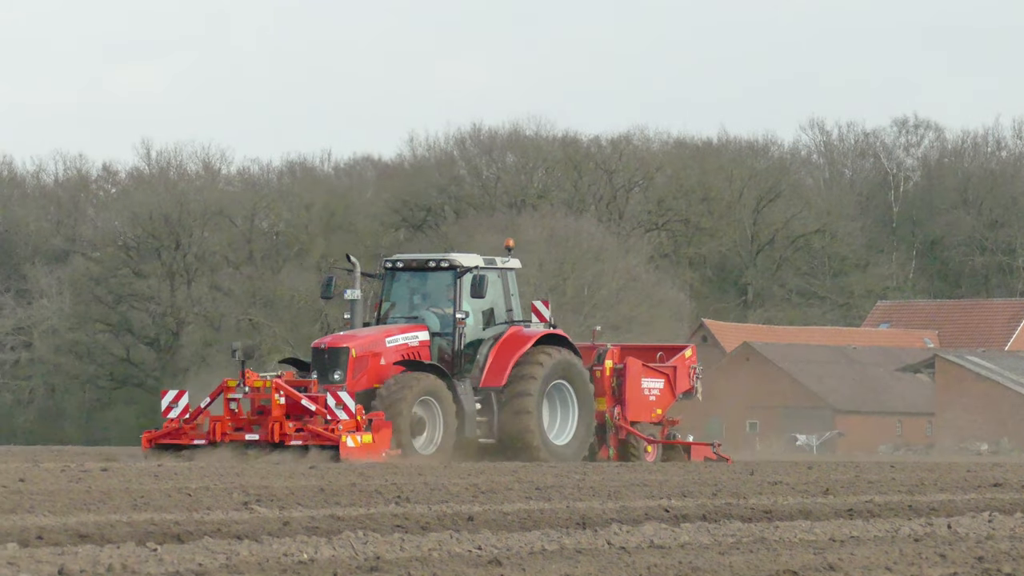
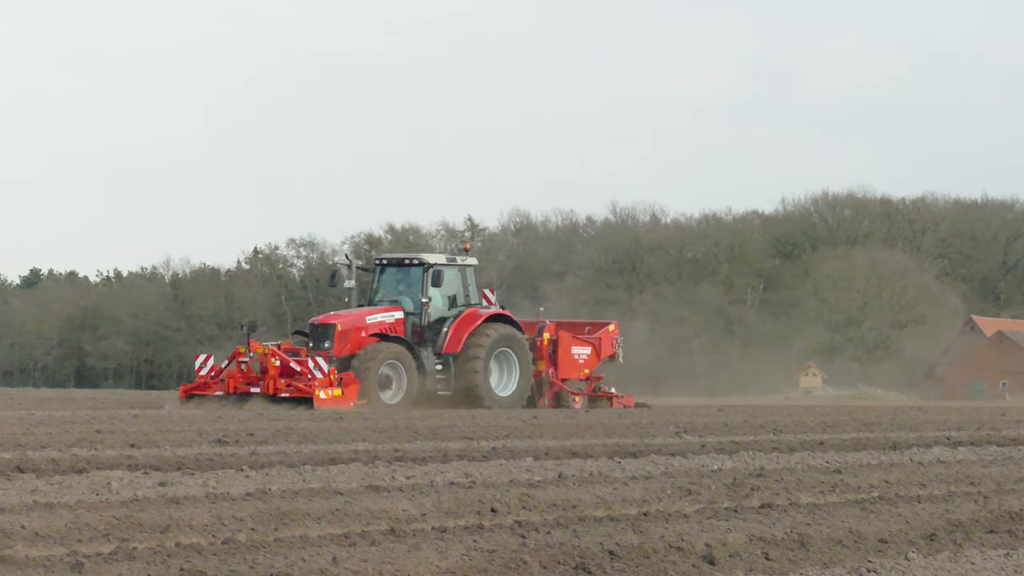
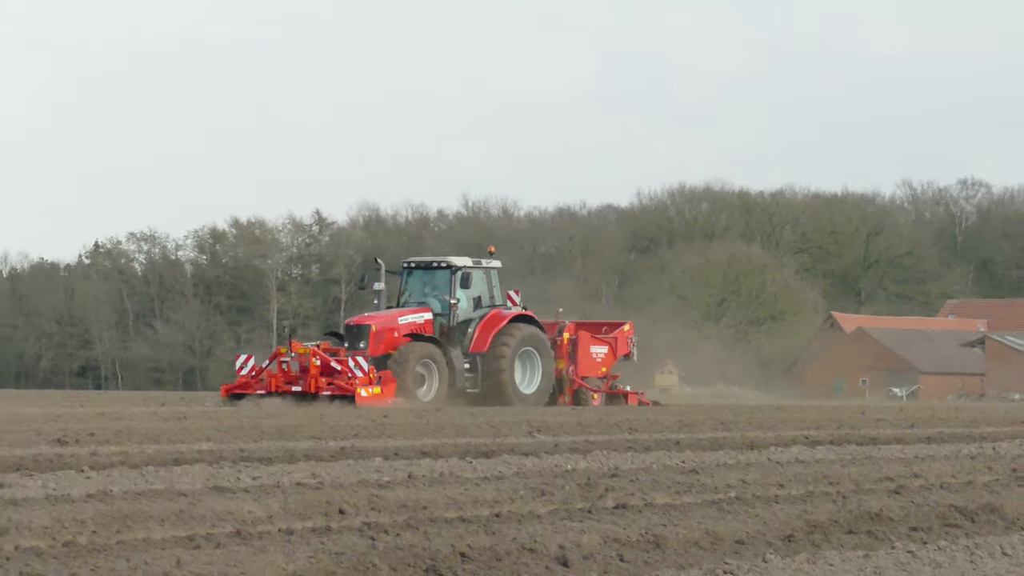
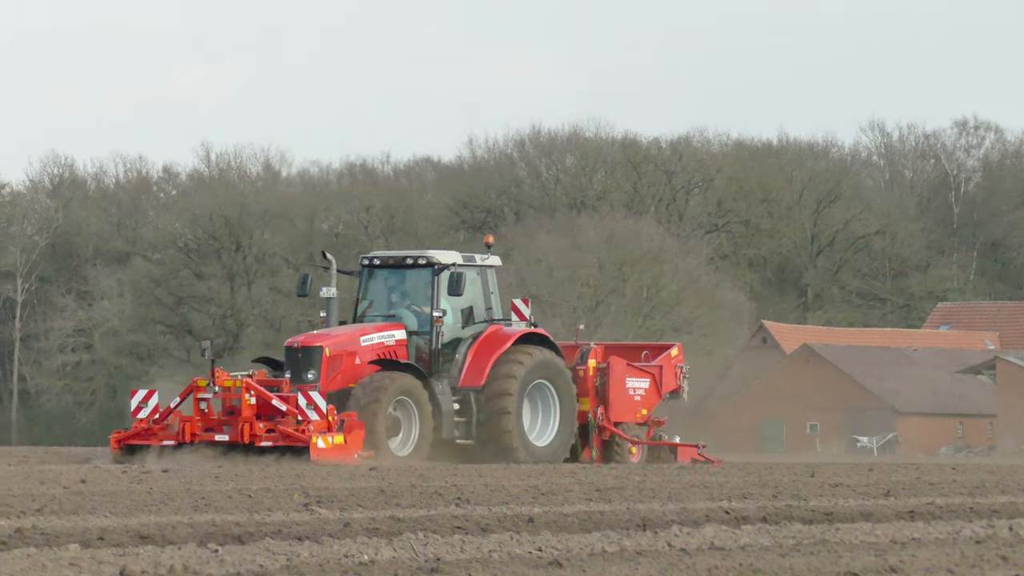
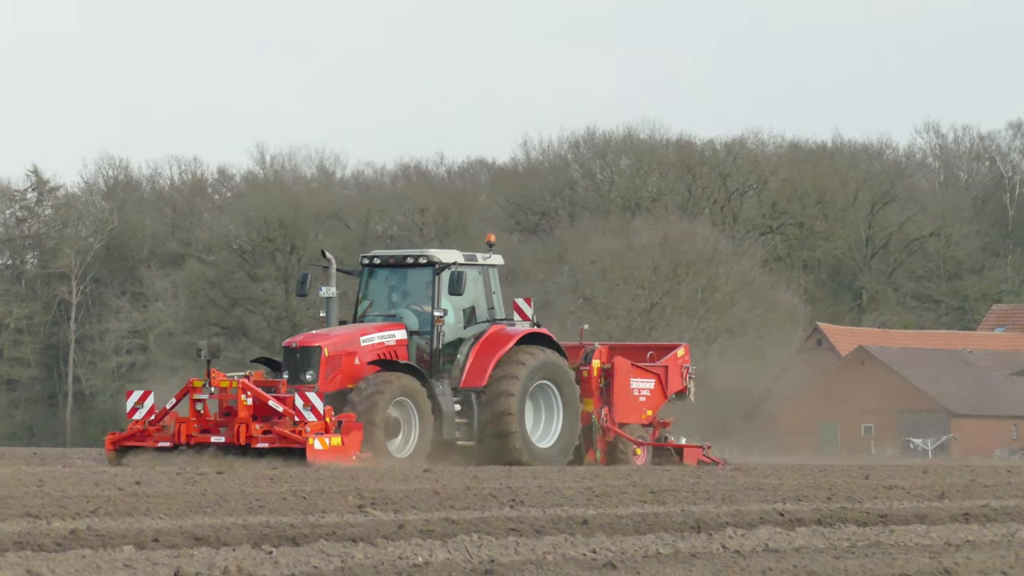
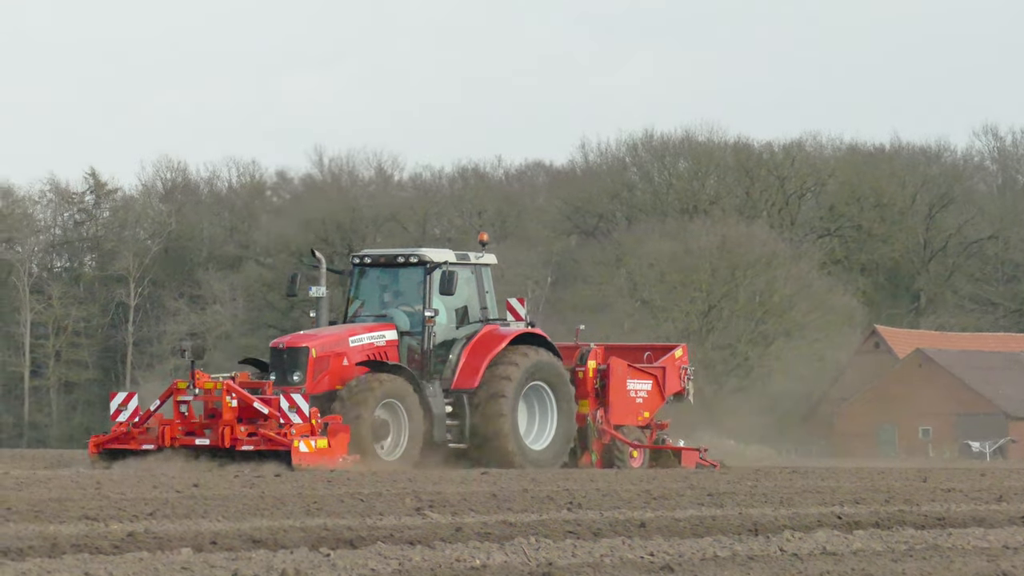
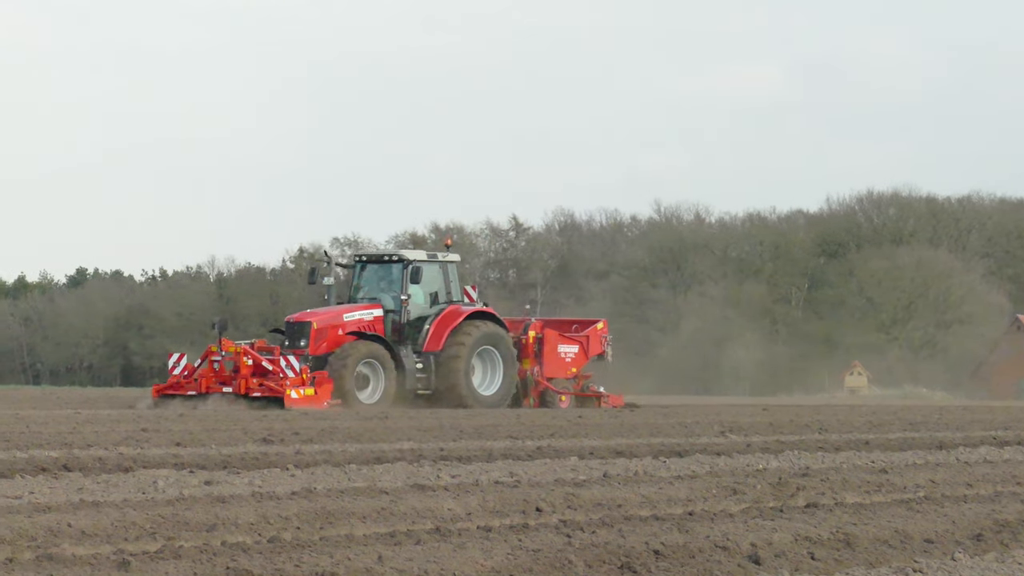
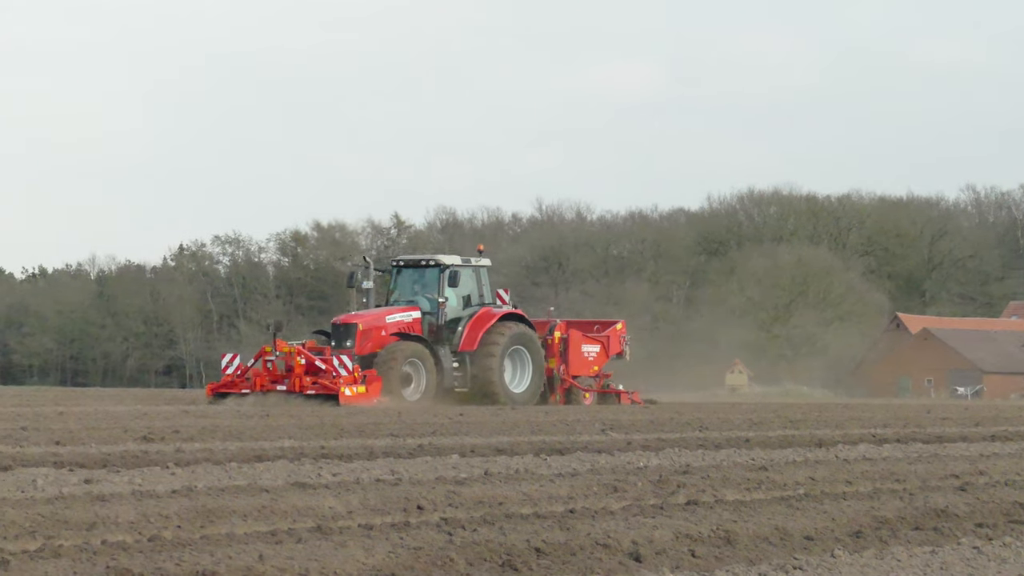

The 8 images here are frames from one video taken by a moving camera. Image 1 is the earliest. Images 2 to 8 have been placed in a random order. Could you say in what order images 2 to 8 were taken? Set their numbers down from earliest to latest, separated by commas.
4, 5, 6, 3, 8, 2, 7
